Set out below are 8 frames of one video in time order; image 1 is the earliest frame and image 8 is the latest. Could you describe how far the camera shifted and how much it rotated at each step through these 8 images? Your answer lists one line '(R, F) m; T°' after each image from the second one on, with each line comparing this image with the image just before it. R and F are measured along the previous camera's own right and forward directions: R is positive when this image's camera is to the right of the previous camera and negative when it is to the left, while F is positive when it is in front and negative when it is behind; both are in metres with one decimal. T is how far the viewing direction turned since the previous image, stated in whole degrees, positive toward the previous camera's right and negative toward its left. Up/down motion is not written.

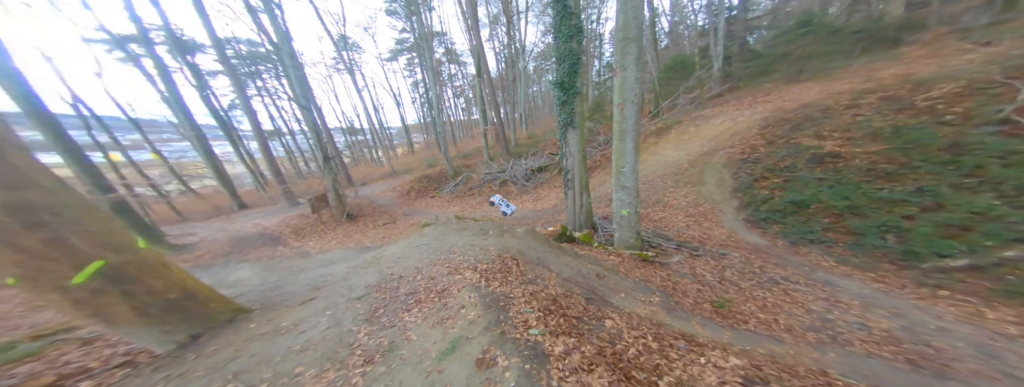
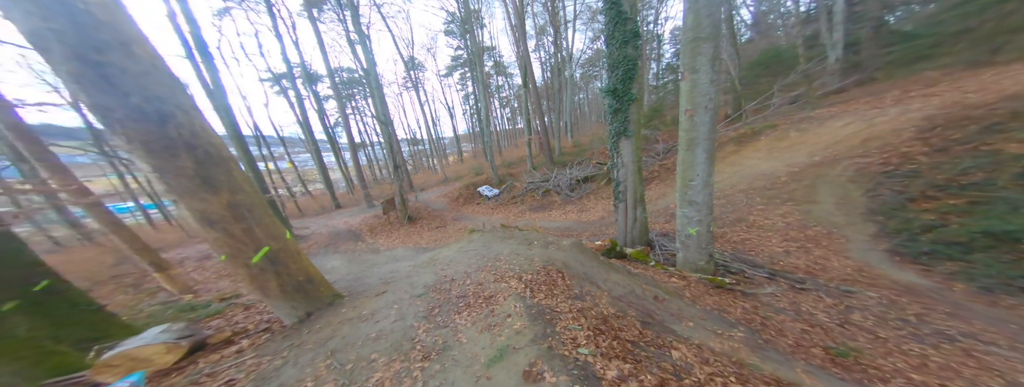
(-0.1, 0.0) m; -11°
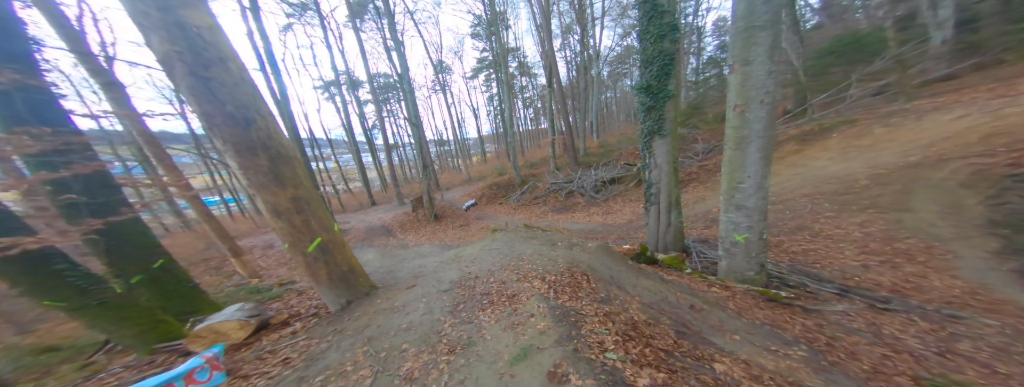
(-0.1, 0.0) m; -6°
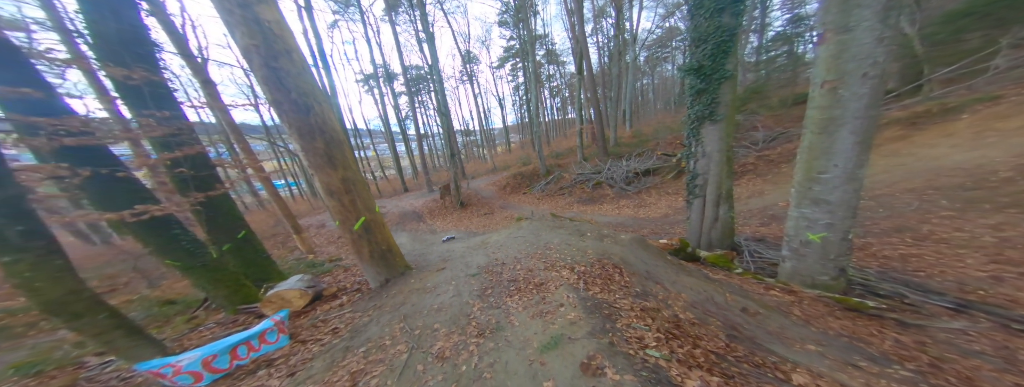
(-0.1, +0.1) m; -6°
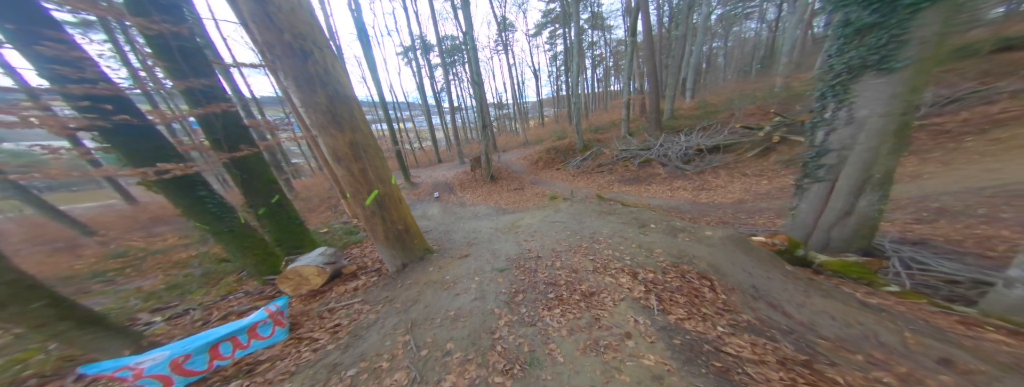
(-0.2, +1.0) m; -8°
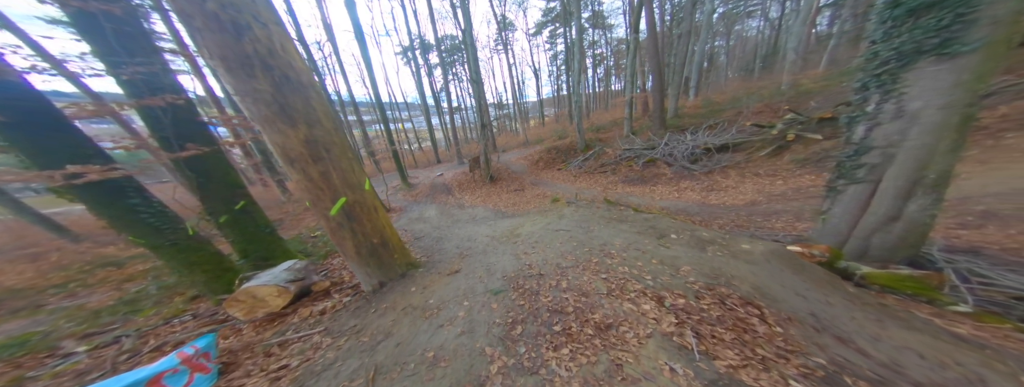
(0.0, +0.5) m; 0°
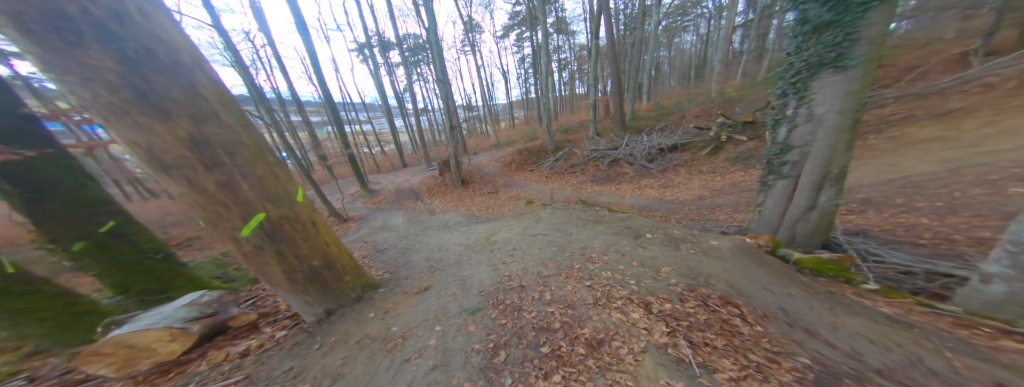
(-0.1, +0.3) m; +8°
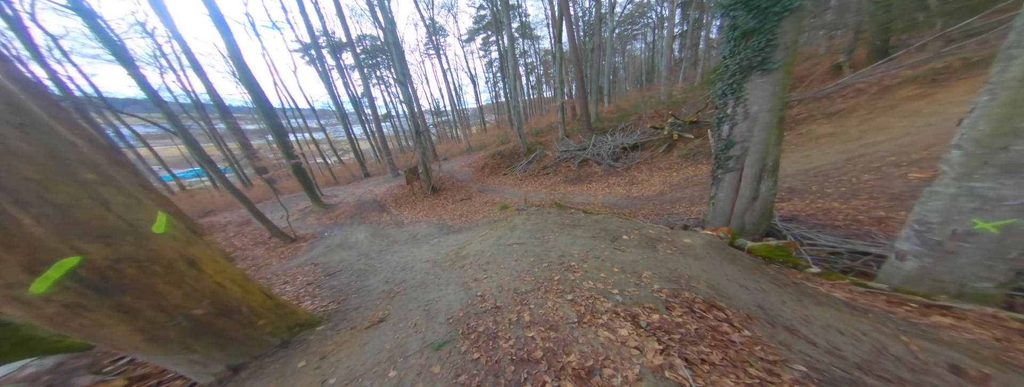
(+0.1, +0.3) m; +7°
